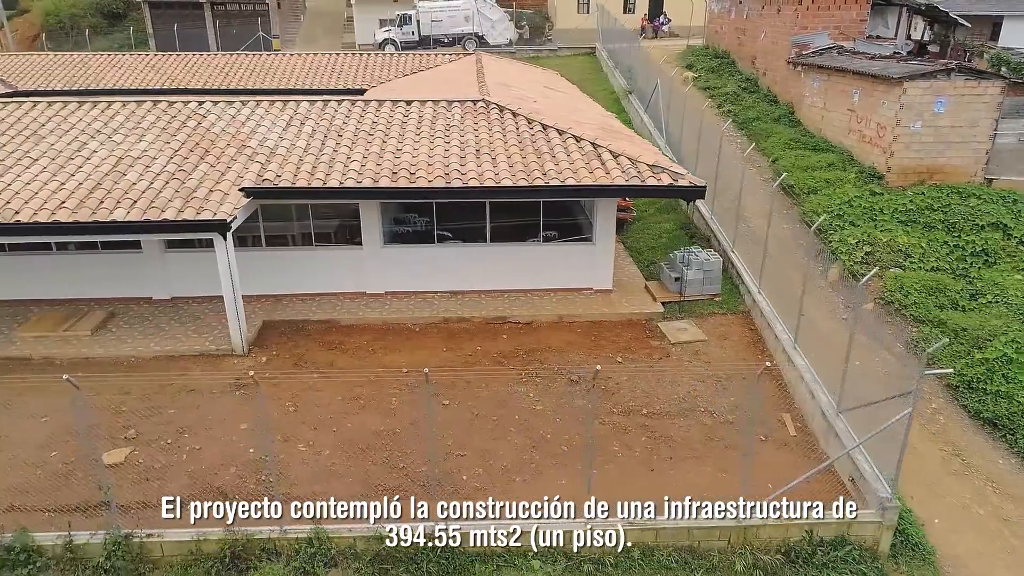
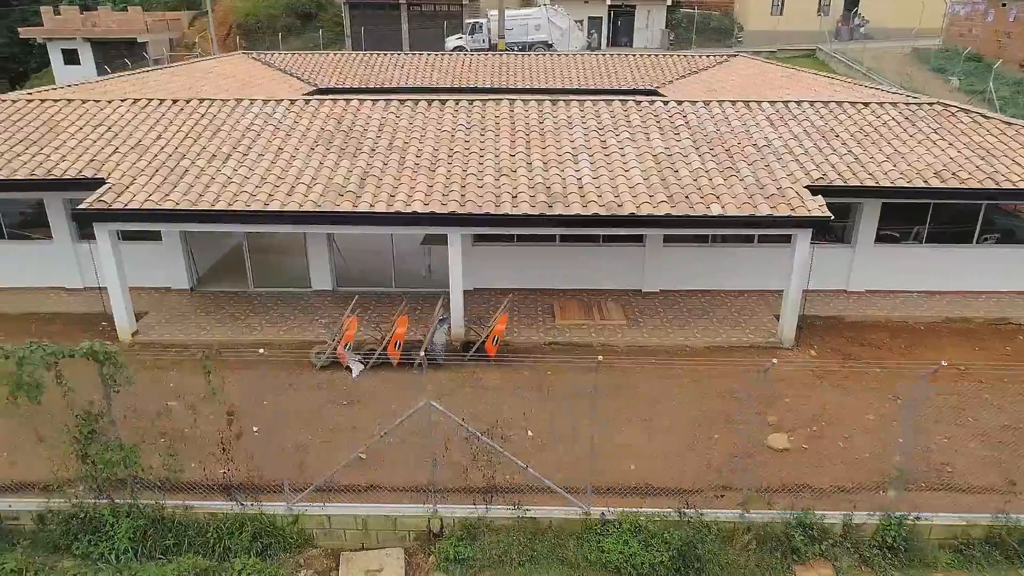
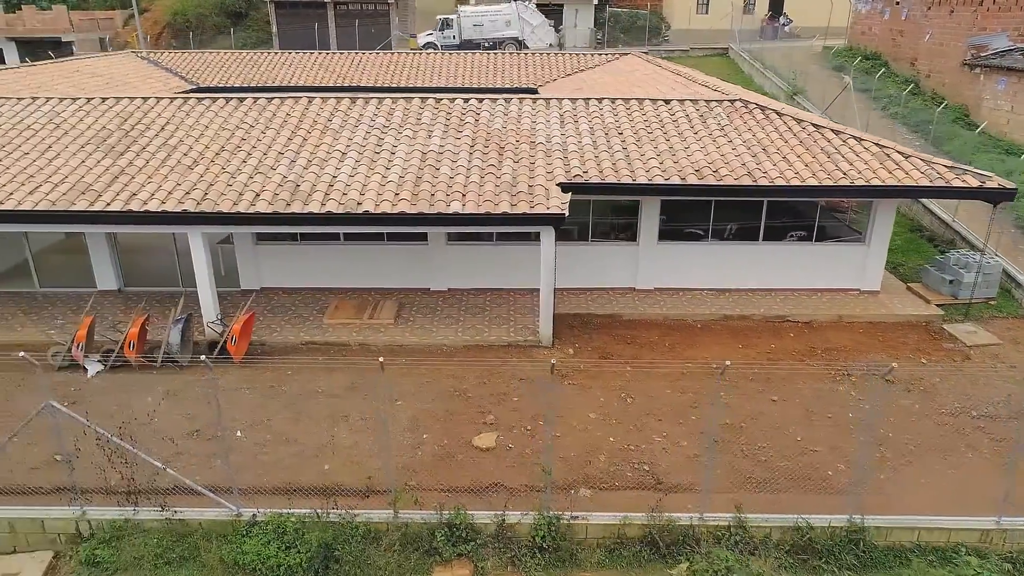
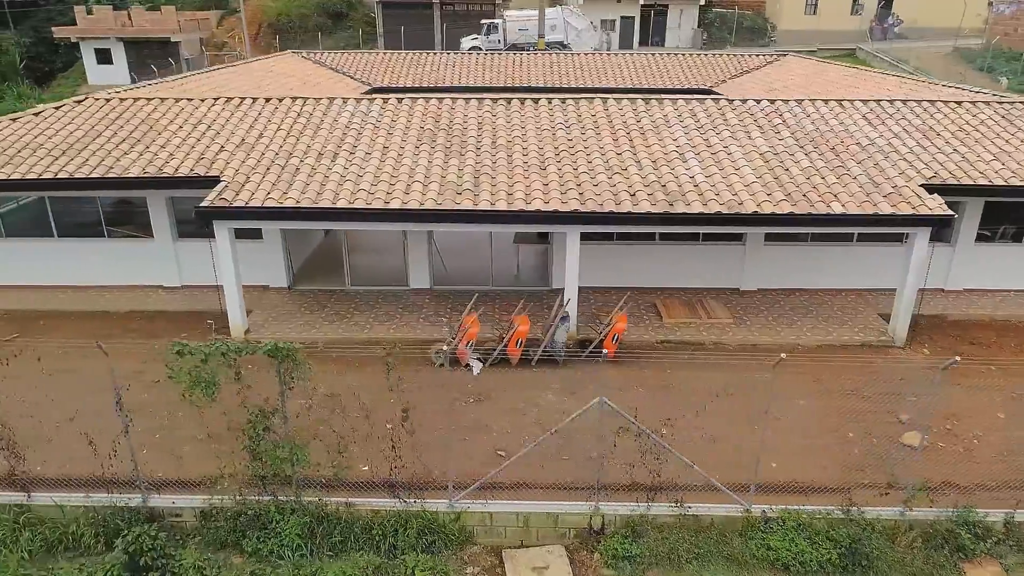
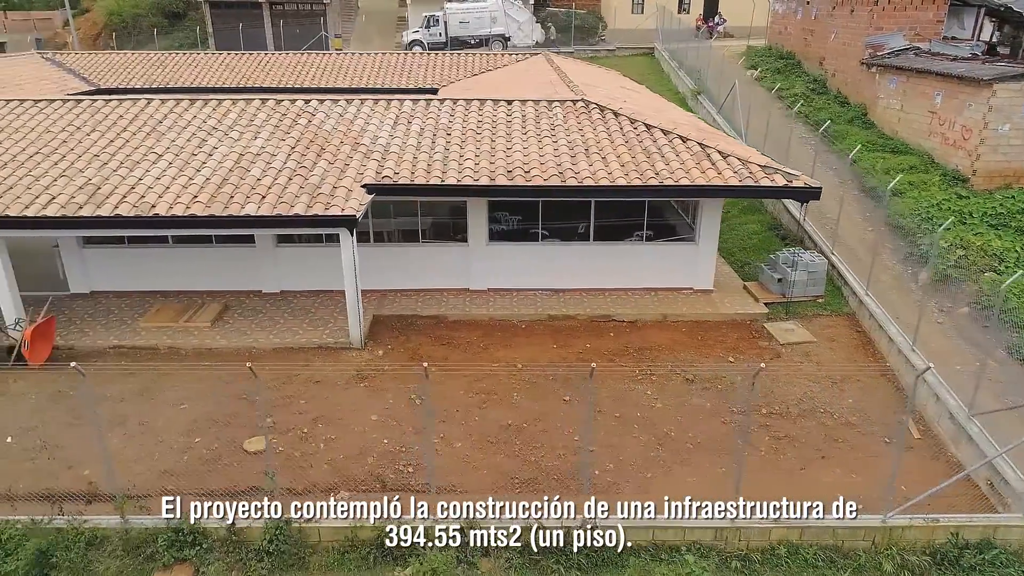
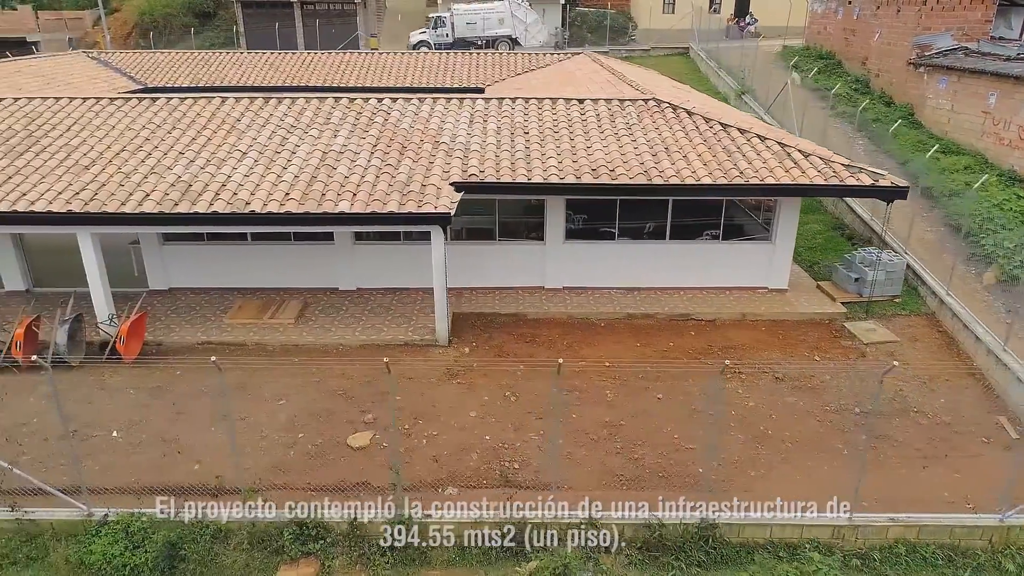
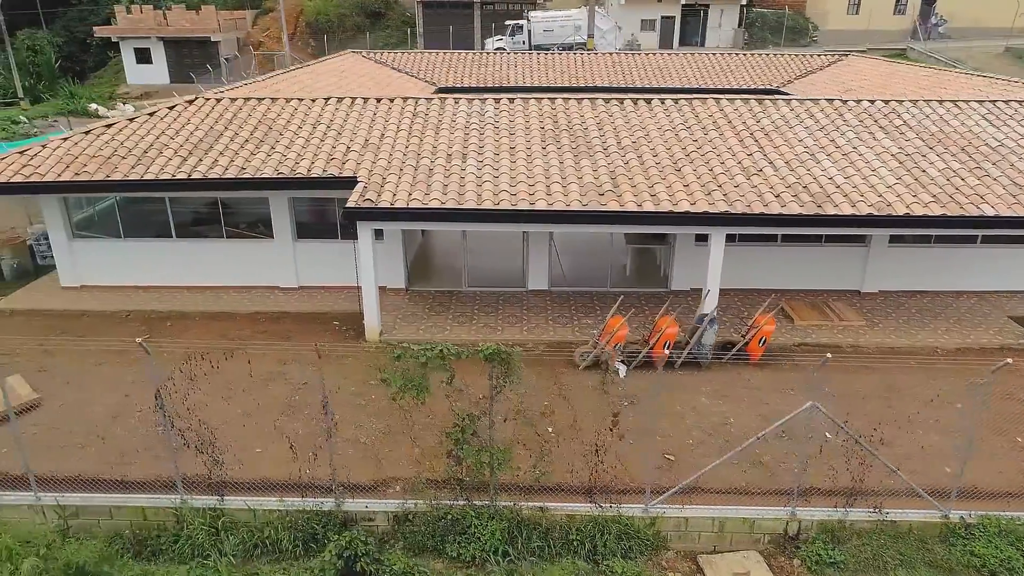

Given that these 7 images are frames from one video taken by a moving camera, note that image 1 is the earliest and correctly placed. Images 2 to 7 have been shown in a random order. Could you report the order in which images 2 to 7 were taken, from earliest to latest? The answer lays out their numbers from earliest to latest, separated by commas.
5, 6, 3, 2, 4, 7
